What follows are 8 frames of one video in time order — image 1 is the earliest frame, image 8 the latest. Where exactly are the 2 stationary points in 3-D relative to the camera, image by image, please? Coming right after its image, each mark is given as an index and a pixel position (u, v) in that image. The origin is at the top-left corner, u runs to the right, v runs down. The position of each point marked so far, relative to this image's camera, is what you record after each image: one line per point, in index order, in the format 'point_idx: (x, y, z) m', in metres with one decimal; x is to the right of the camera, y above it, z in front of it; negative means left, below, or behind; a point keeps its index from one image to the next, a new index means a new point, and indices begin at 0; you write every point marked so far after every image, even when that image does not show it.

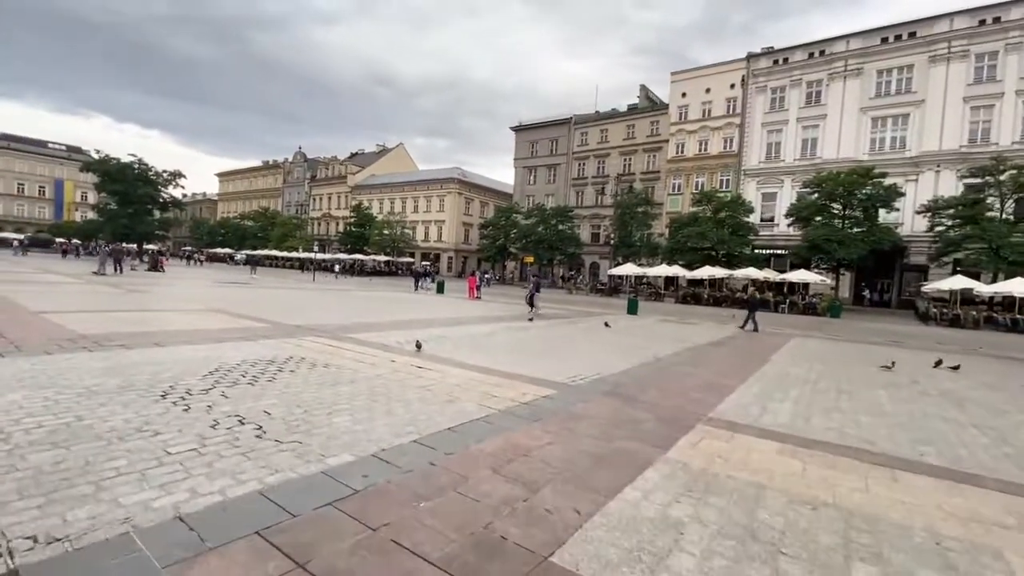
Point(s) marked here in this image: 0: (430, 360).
0: (-1.4, -1.3, +8.3) m
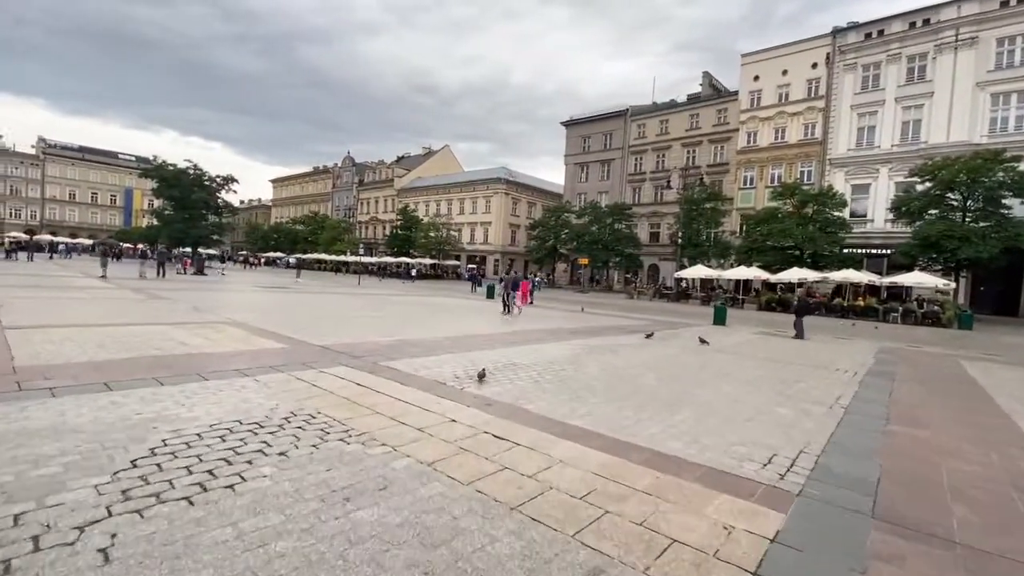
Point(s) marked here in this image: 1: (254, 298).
0: (0.0, -1.4, +5.1) m
1: (-10.4, -0.4, +19.0) m
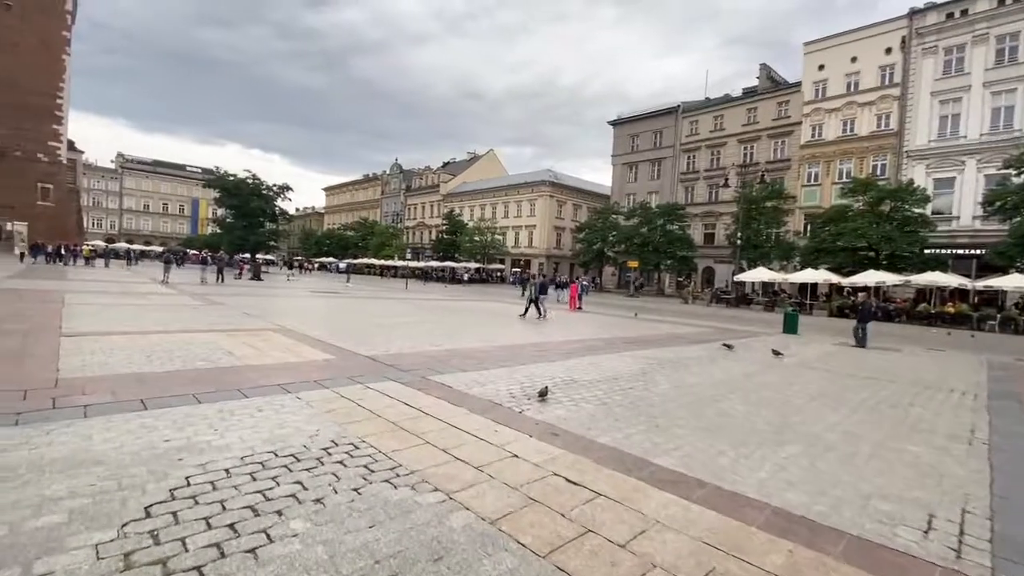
0: (+0.7, -1.5, +4.3) m
1: (-8.4, -0.6, +19.1) m
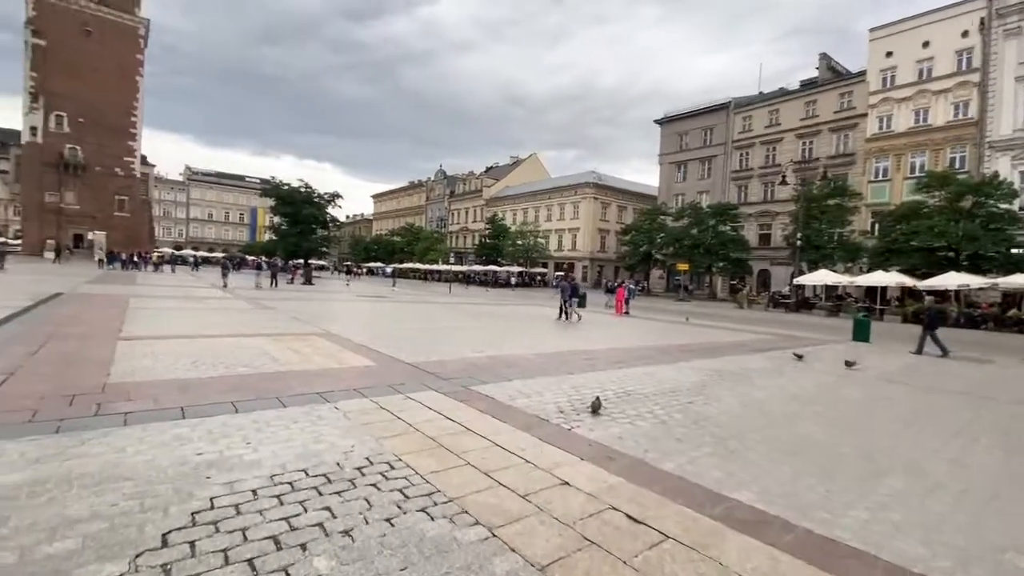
0: (+1.1, -1.6, +3.7) m
1: (-6.6, -0.8, +19.3) m
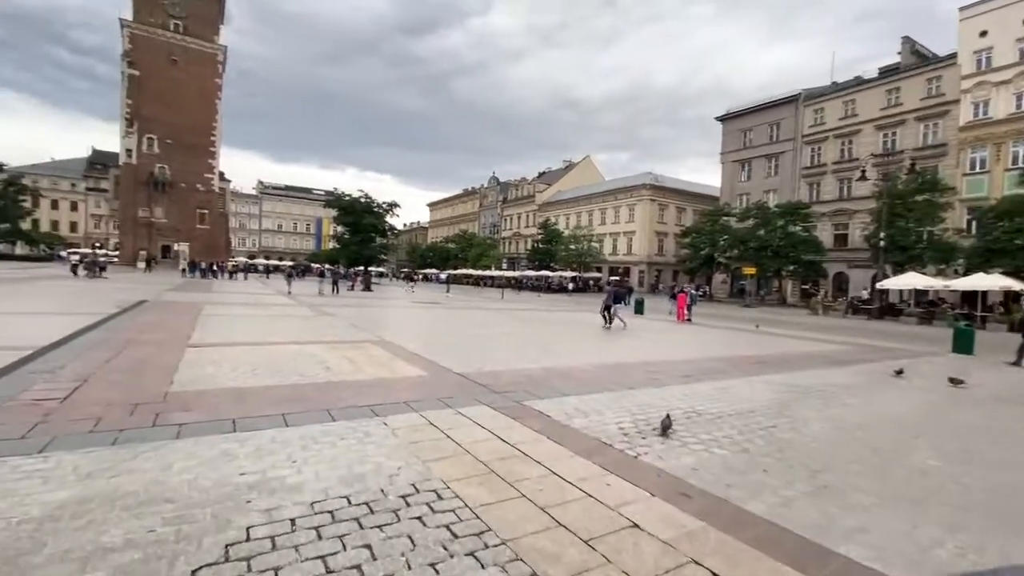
0: (+1.5, -1.7, +3.2) m
1: (-4.4, -1.1, +19.5) m
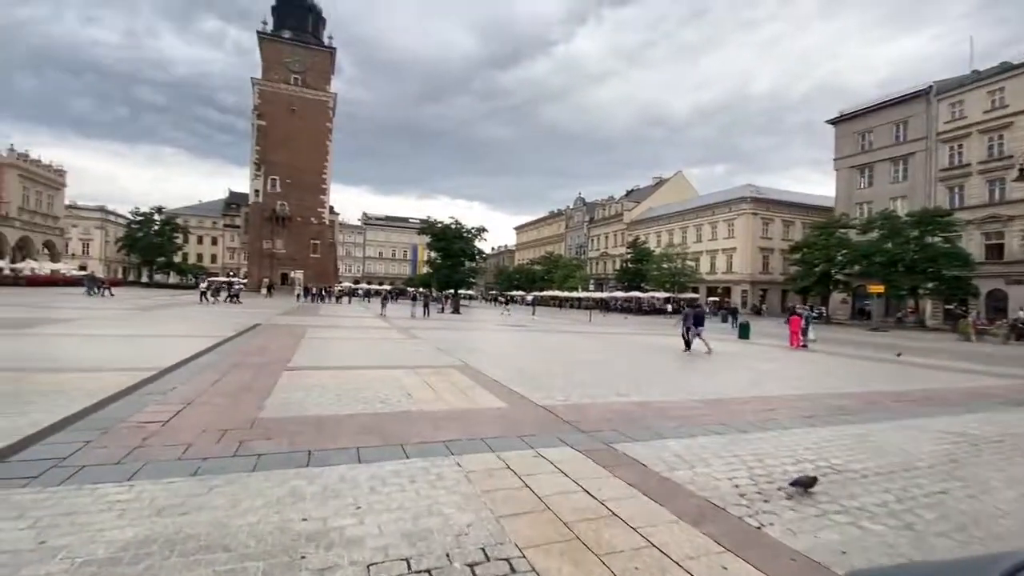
0: (+2.0, -1.8, +2.2) m
1: (-0.8, -2.1, +19.4) m
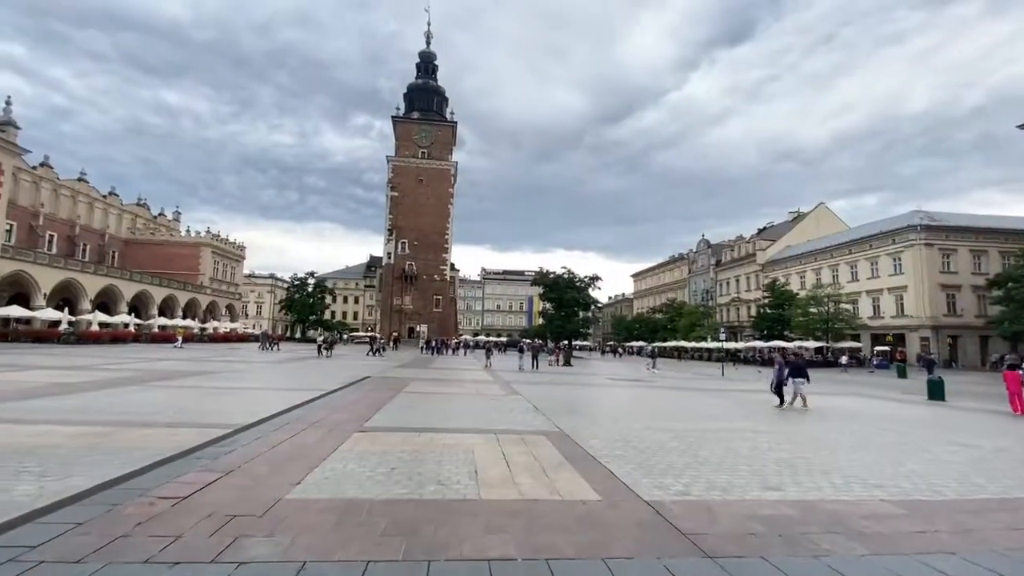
0: (+1.7, -1.8, 0.0) m
1: (+3.3, -3.9, +17.1) m
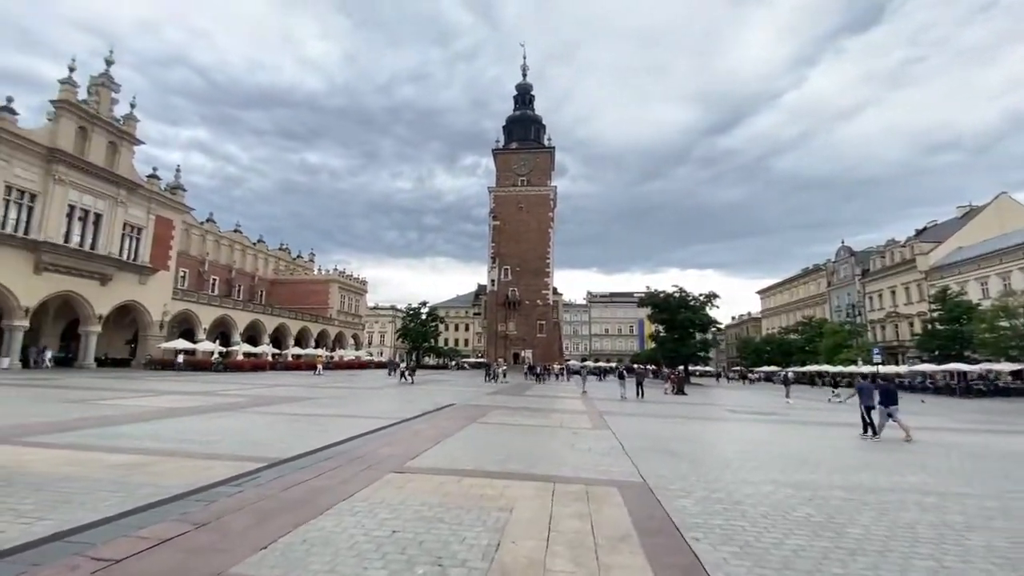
0: (+0.5, -1.4, -2.0) m
1: (+6.2, -4.3, +14.2) m
